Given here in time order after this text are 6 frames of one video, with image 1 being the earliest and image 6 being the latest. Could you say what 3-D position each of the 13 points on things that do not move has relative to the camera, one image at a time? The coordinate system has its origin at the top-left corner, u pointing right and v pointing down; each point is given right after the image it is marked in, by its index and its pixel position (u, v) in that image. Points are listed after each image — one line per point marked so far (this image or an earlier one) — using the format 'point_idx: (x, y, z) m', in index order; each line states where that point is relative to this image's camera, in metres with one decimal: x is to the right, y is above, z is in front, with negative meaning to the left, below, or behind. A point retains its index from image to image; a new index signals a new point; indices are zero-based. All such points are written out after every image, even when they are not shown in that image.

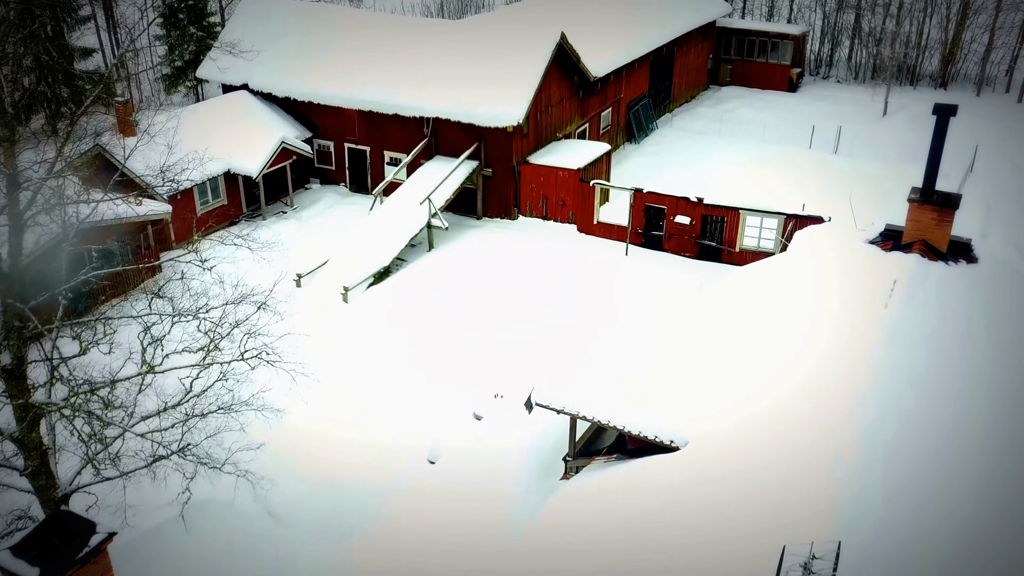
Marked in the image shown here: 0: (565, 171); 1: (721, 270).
0: (+1.3, +2.9, +19.5) m
1: (+4.8, +0.4, +17.7) m
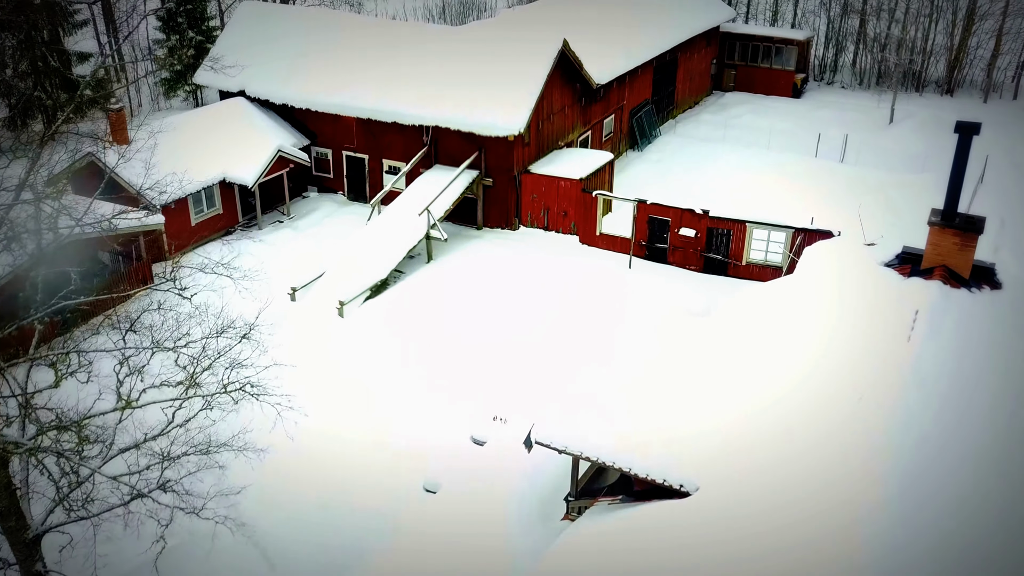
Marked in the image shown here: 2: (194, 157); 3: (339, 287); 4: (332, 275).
0: (+1.4, +2.6, +19.1) m
1: (+4.8, +0.1, +17.3) m
2: (-8.1, +3.0, +18.7) m
3: (-3.8, 0.0, +17.0) m
4: (-4.1, +0.3, +17.4) m
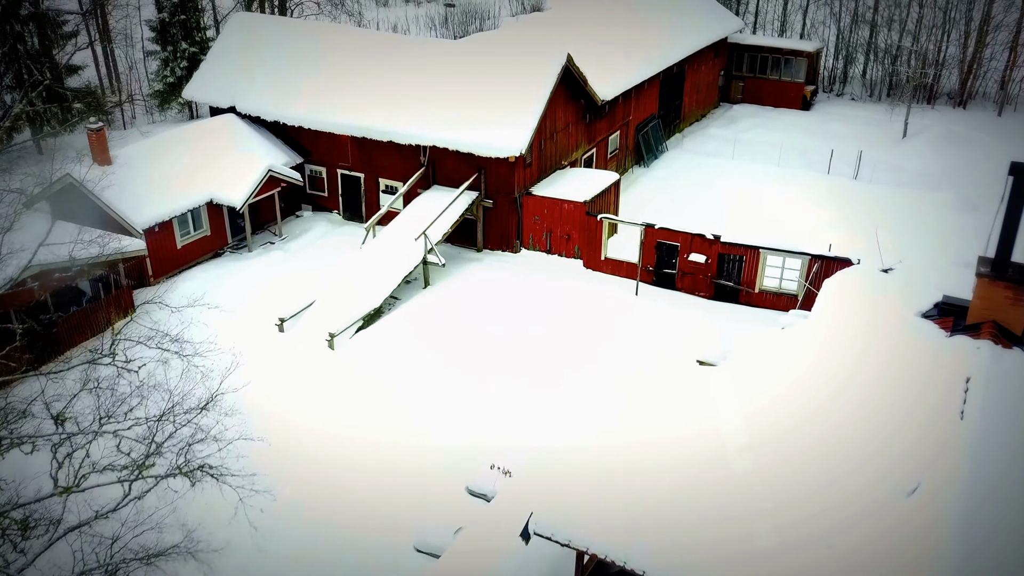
0: (+1.4, +2.0, +18.3) m
1: (+4.9, -0.5, +16.4) m
2: (-8.1, +2.4, +18.0) m
3: (-3.8, -0.6, +16.1) m
4: (-4.1, -0.3, +16.6) m
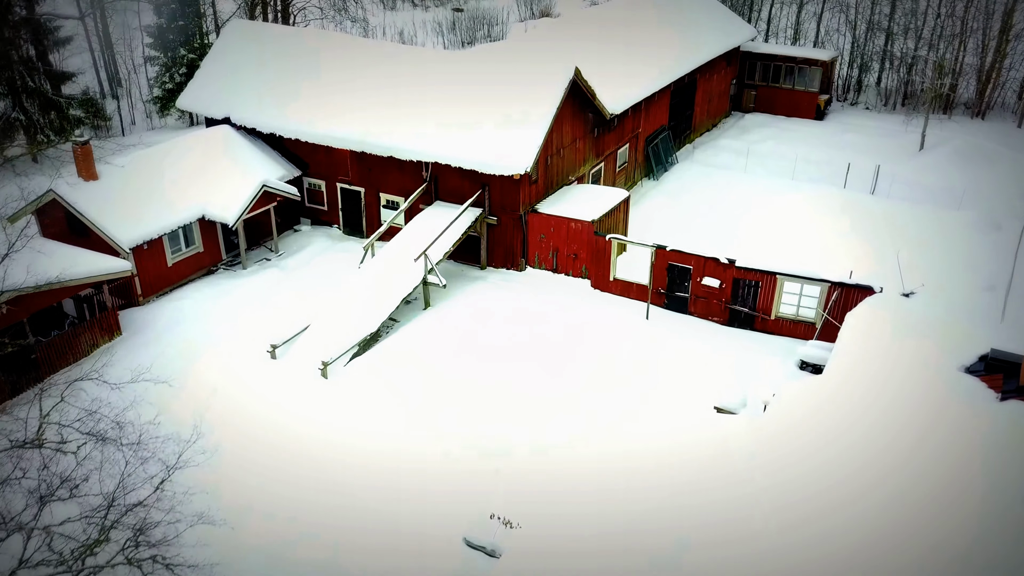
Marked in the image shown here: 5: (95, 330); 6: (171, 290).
0: (+1.5, +1.5, +17.6) m
1: (+4.9, -1.0, +15.7) m
2: (-8.0, +2.0, +17.3) m
3: (-3.7, -1.1, +15.5) m
4: (-4.0, -0.8, +15.9) m
5: (-8.4, -0.9, +15.5) m
6: (-7.9, -0.1, +17.8) m
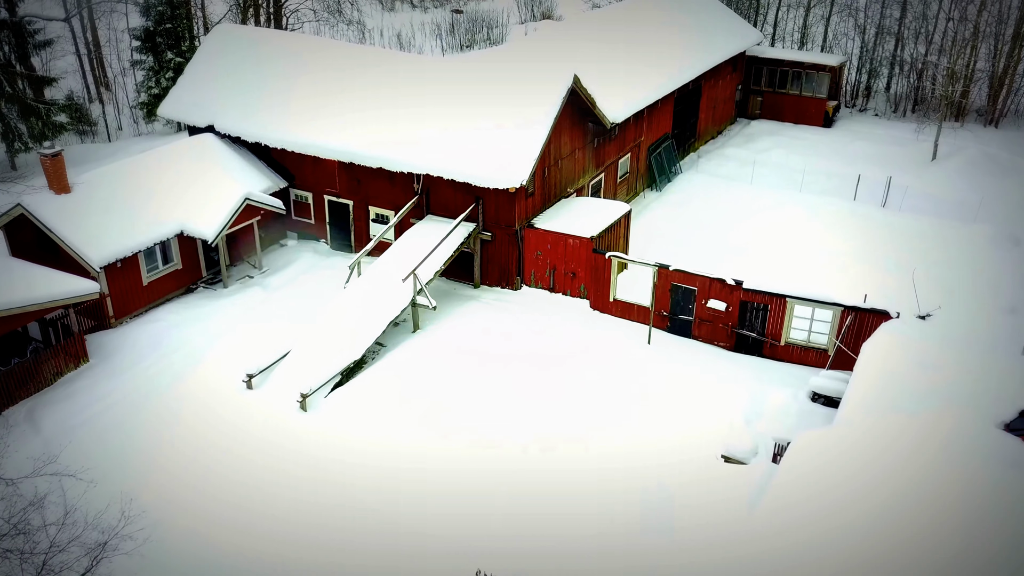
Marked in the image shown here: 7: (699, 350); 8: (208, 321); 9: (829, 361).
0: (+1.4, +1.1, +16.7) m
1: (+4.8, -1.5, +14.8) m
2: (-8.1, +1.6, +16.5) m
3: (-3.9, -1.5, +14.6) m
4: (-4.1, -1.2, +15.0) m
5: (-8.5, -1.3, +14.6) m
6: (-8.0, -0.5, +16.9) m
7: (+3.8, -1.3, +15.8) m
8: (-6.6, -0.7, +16.7) m
9: (+6.0, -1.4, +14.7) m
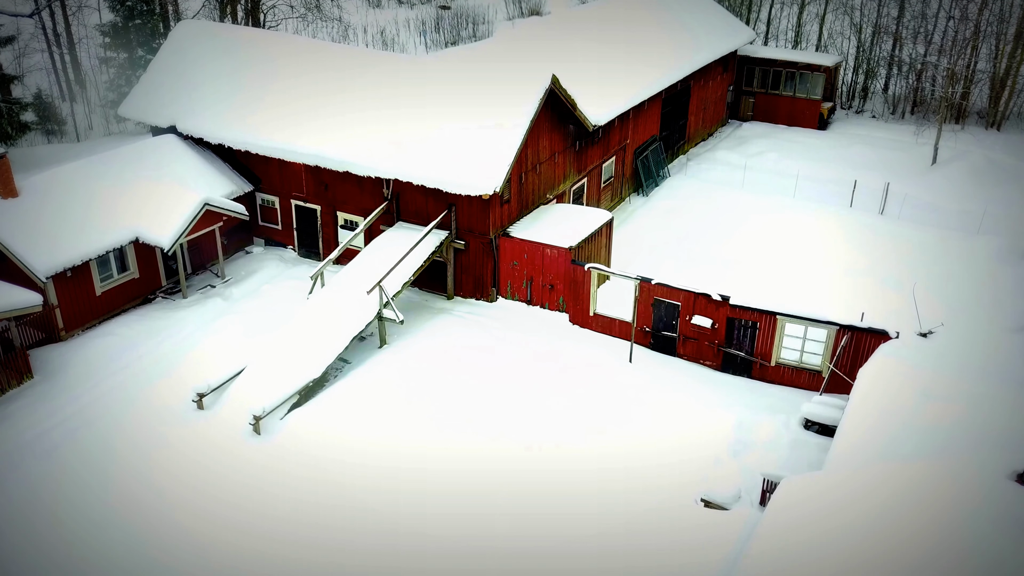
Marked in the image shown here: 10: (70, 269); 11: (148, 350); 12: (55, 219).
0: (+0.9, +0.8, +15.8) m
1: (+4.3, -1.7, +13.9) m
2: (-8.6, +1.3, +15.4) m
3: (-4.4, -1.7, +13.6) m
4: (-4.6, -1.4, +14.1) m
5: (-9.0, -1.5, +13.6) m
6: (-8.5, -0.7, +15.9) m
7: (+3.3, -1.5, +14.9) m
8: (-7.1, -0.9, +15.7) m
9: (+5.5, -1.6, +13.7) m
10: (-8.5, +0.4, +14.9) m
11: (-7.2, -1.2, +15.1) m
12: (-9.0, +1.4, +15.1) m
